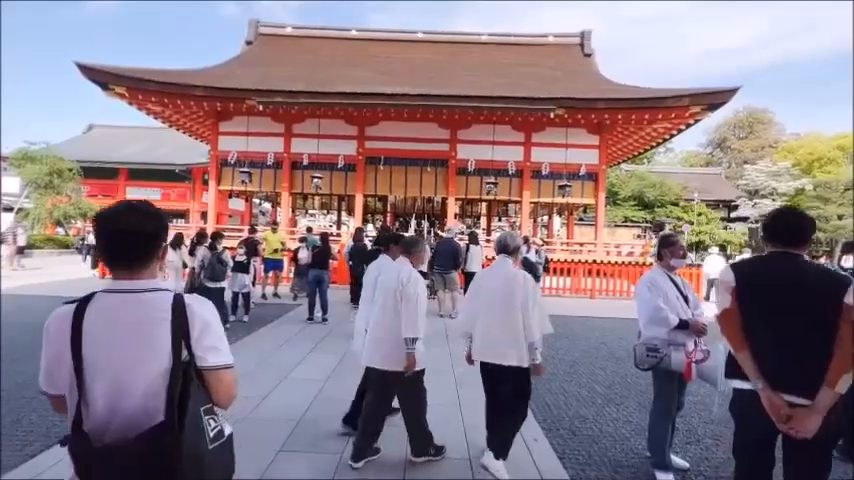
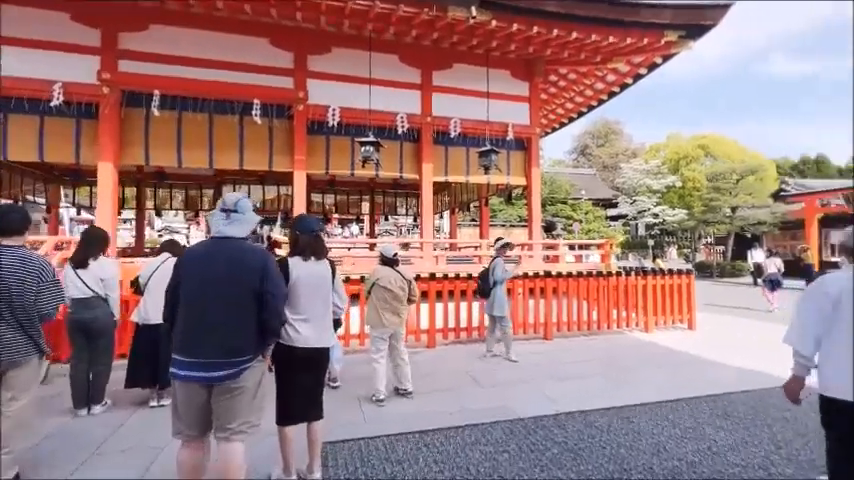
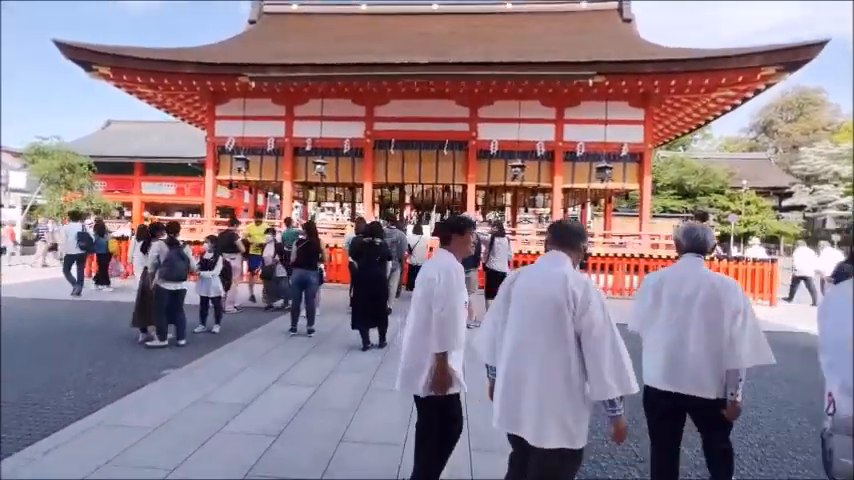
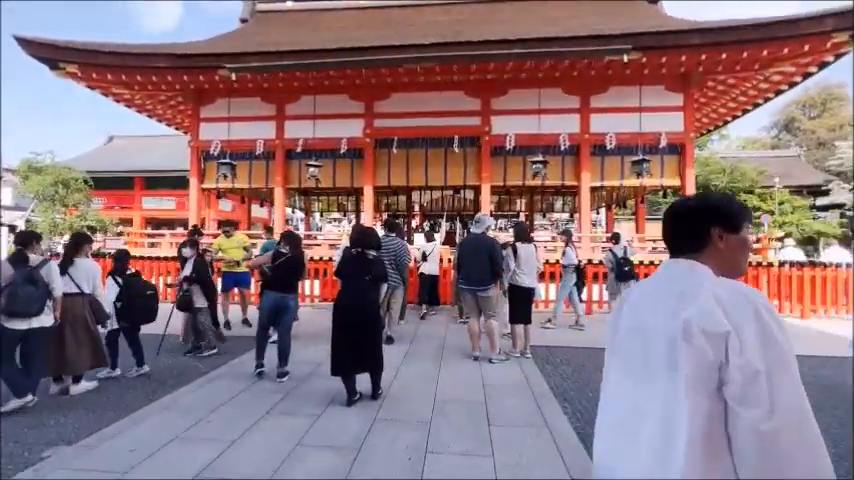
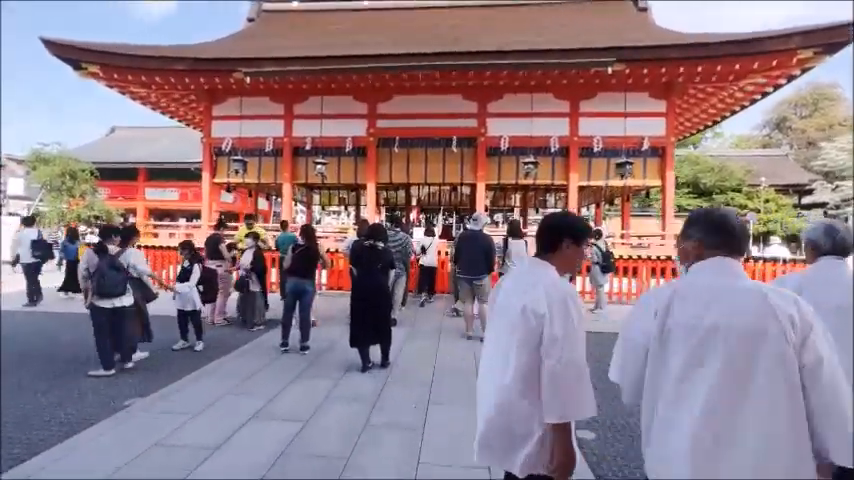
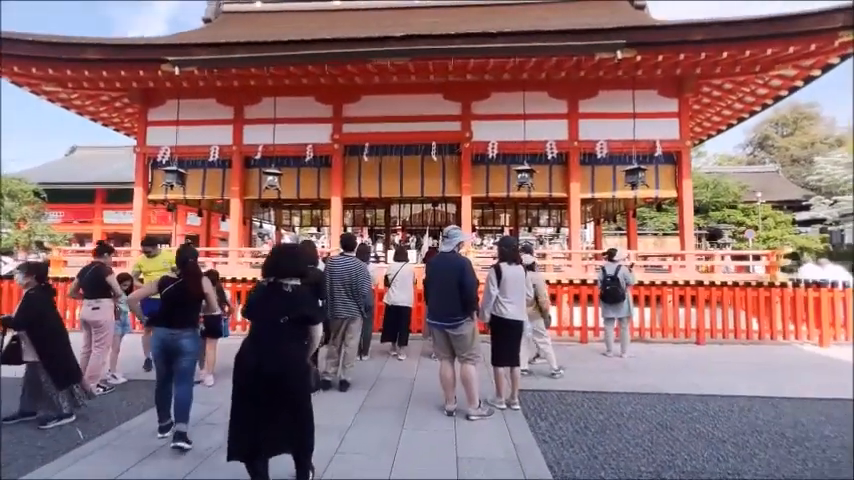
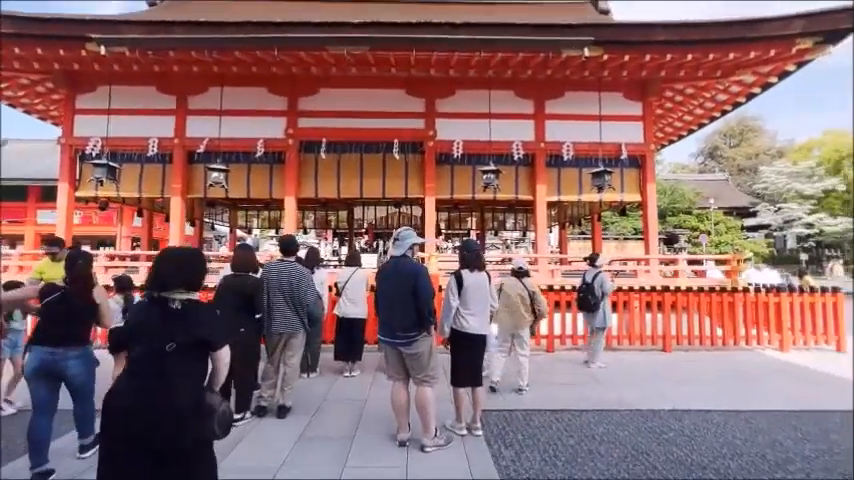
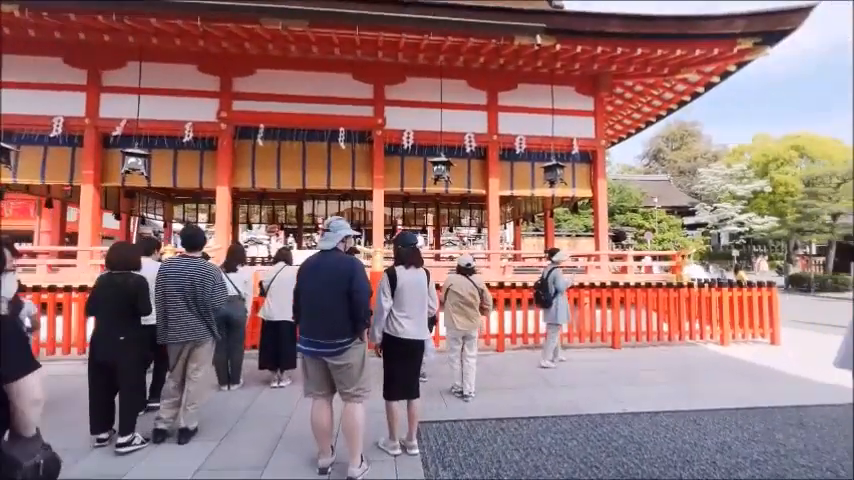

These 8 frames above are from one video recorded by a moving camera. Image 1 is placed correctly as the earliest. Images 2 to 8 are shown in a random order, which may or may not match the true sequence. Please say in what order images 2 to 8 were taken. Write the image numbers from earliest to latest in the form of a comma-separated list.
3, 5, 4, 6, 7, 8, 2
